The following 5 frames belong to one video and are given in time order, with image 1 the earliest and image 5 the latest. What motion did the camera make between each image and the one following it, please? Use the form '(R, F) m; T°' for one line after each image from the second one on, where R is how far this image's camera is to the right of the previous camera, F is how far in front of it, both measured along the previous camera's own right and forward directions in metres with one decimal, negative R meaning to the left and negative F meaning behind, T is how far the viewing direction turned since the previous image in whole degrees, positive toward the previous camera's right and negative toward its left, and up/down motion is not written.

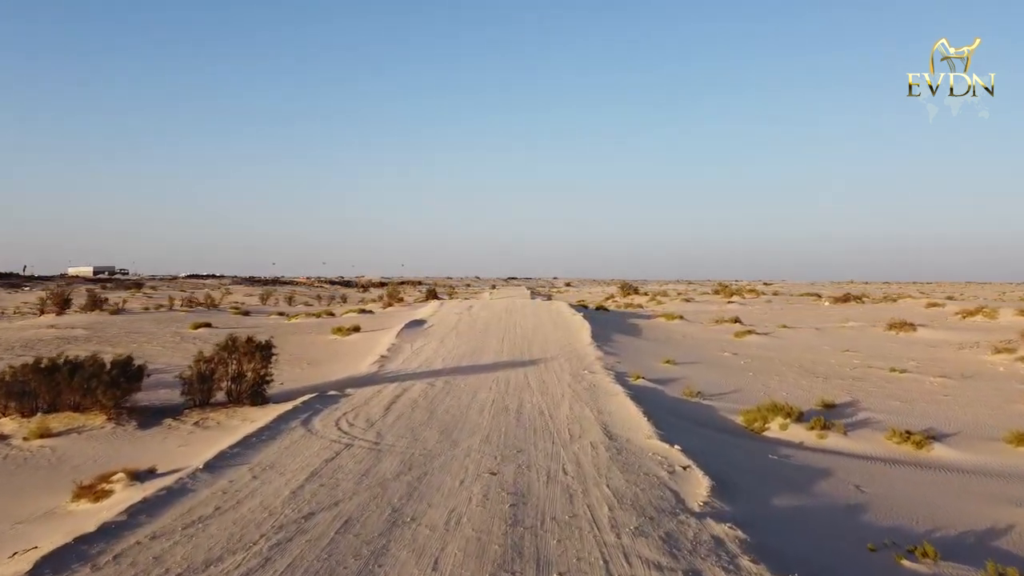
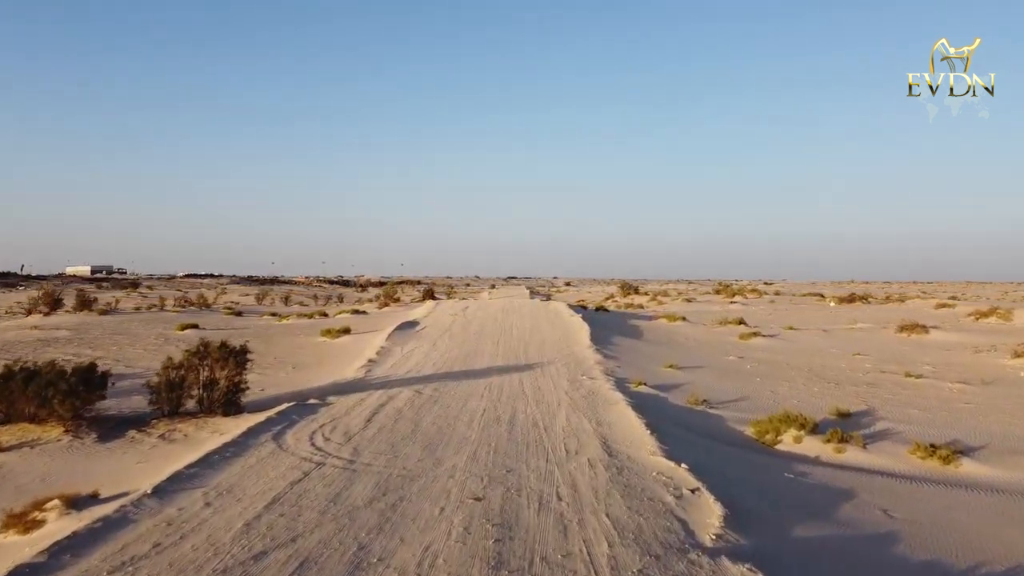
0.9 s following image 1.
(+0.1, +0.8) m; 0°
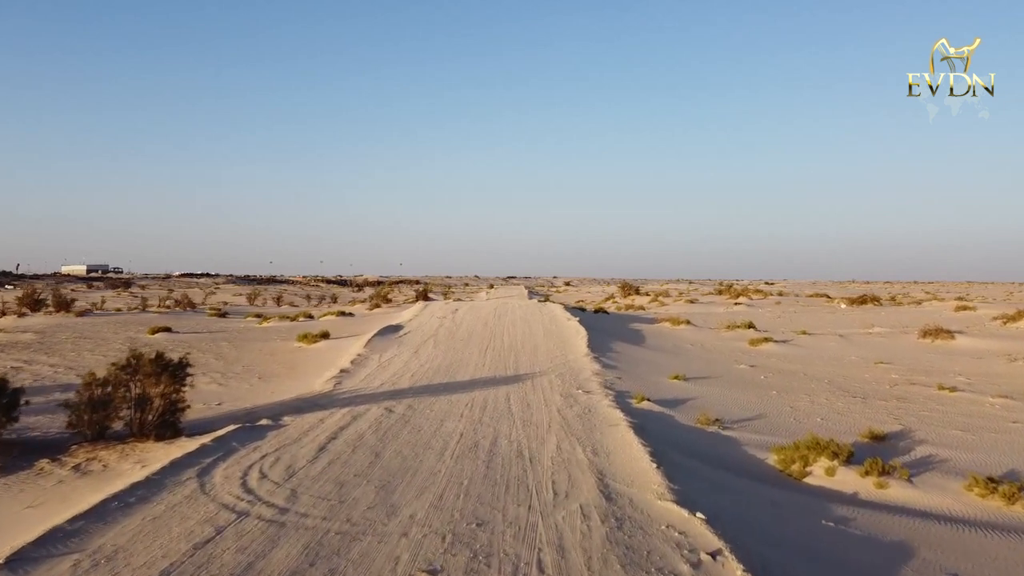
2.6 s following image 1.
(+0.3, +1.6) m; 0°
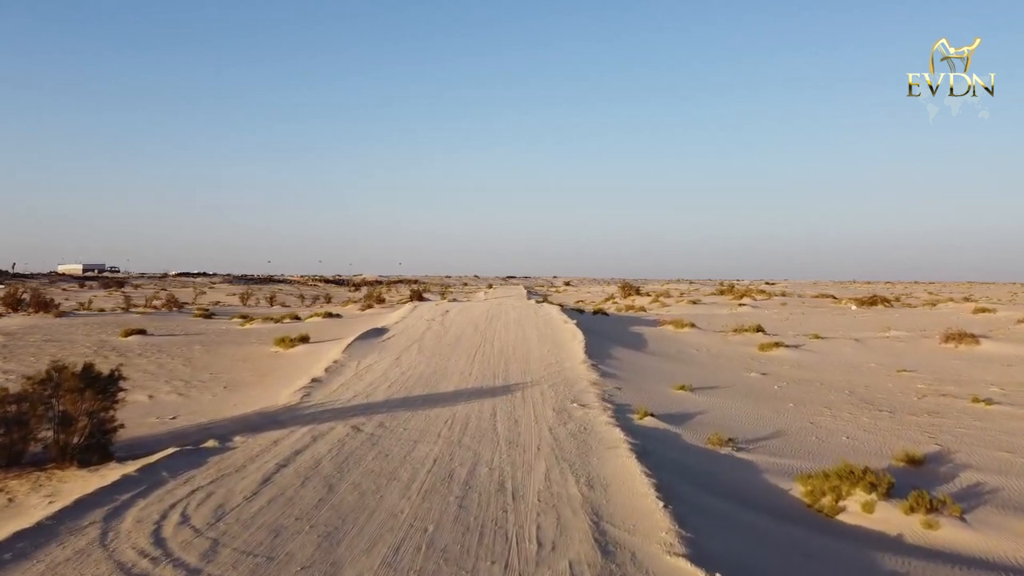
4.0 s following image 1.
(+0.2, +1.3) m; 0°
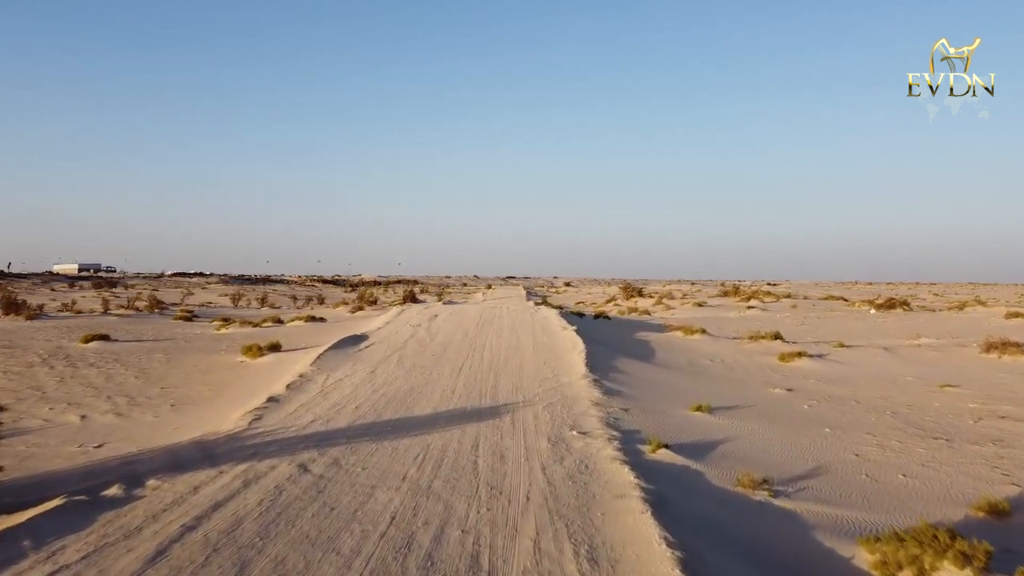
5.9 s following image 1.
(+0.2, +1.8) m; 0°
